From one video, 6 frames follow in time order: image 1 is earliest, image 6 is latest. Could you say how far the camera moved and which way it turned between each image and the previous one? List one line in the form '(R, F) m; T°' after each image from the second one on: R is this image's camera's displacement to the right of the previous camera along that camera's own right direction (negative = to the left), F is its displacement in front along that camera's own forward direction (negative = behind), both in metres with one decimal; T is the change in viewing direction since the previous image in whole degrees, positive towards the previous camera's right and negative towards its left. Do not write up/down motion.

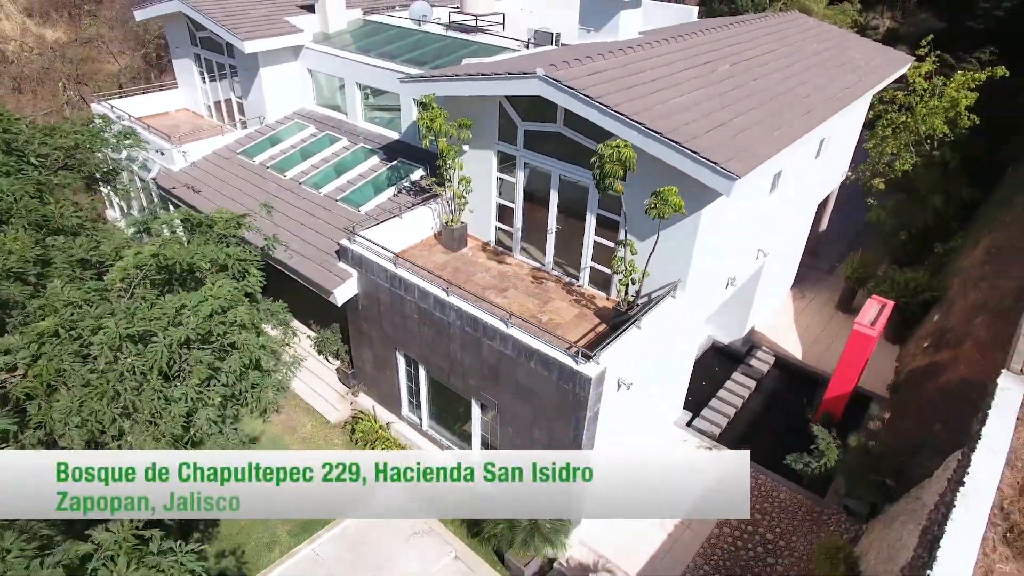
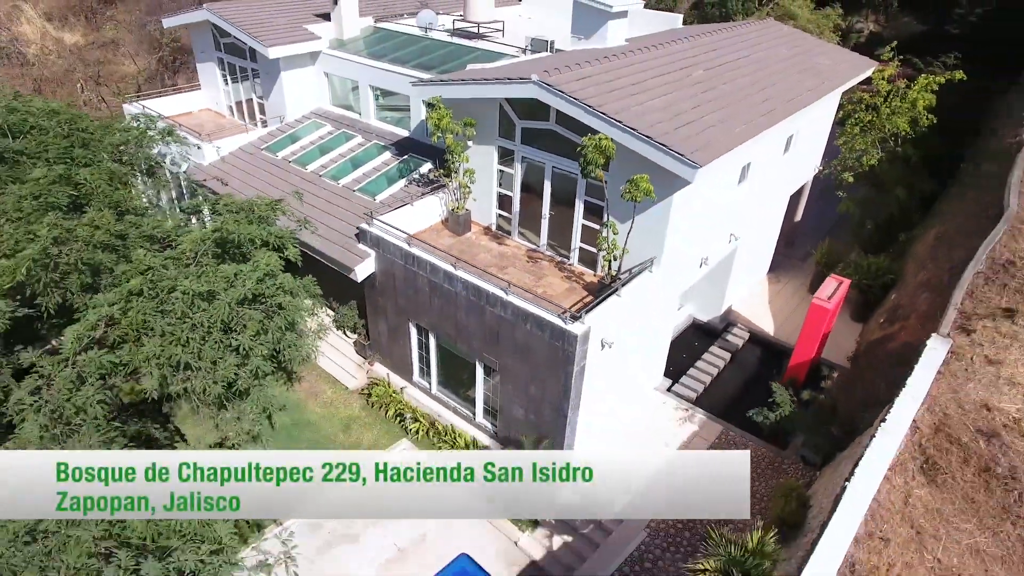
(0.0, -1.2) m; 0°
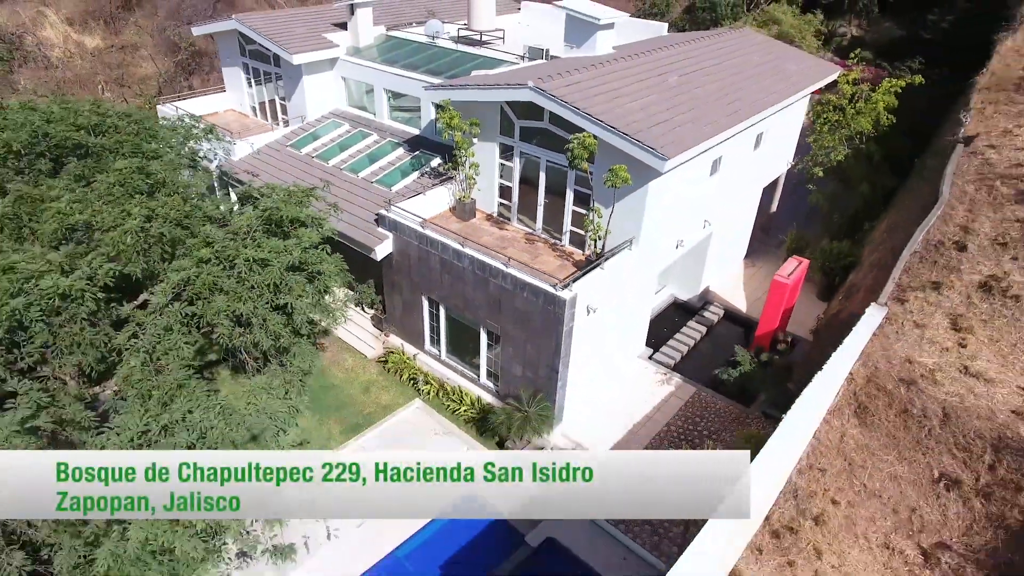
(0.0, -1.5) m; 0°
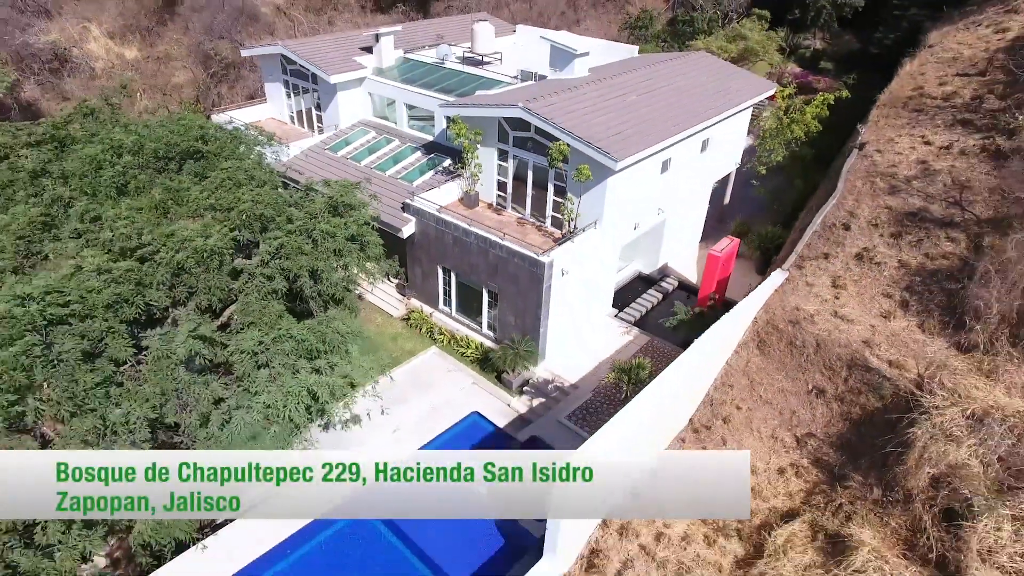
(+0.1, -3.4) m; 0°
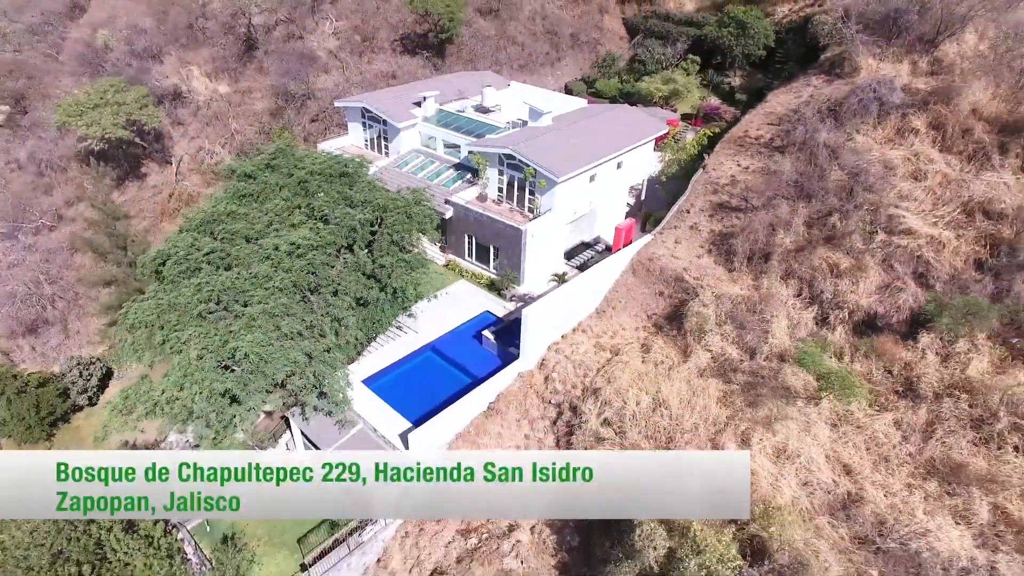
(+0.2, -11.6) m; 0°
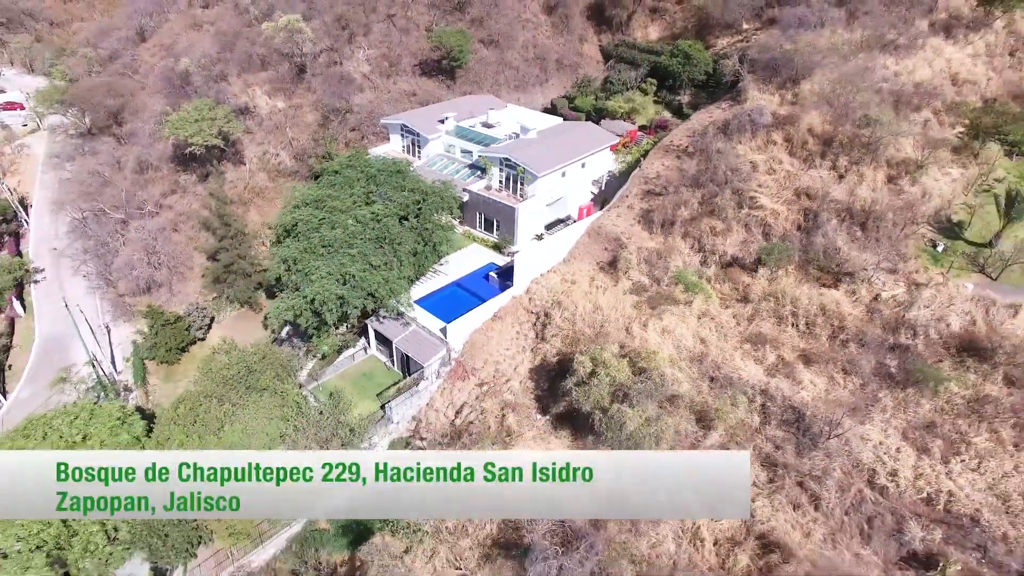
(+0.1, -11.9) m; 0°
